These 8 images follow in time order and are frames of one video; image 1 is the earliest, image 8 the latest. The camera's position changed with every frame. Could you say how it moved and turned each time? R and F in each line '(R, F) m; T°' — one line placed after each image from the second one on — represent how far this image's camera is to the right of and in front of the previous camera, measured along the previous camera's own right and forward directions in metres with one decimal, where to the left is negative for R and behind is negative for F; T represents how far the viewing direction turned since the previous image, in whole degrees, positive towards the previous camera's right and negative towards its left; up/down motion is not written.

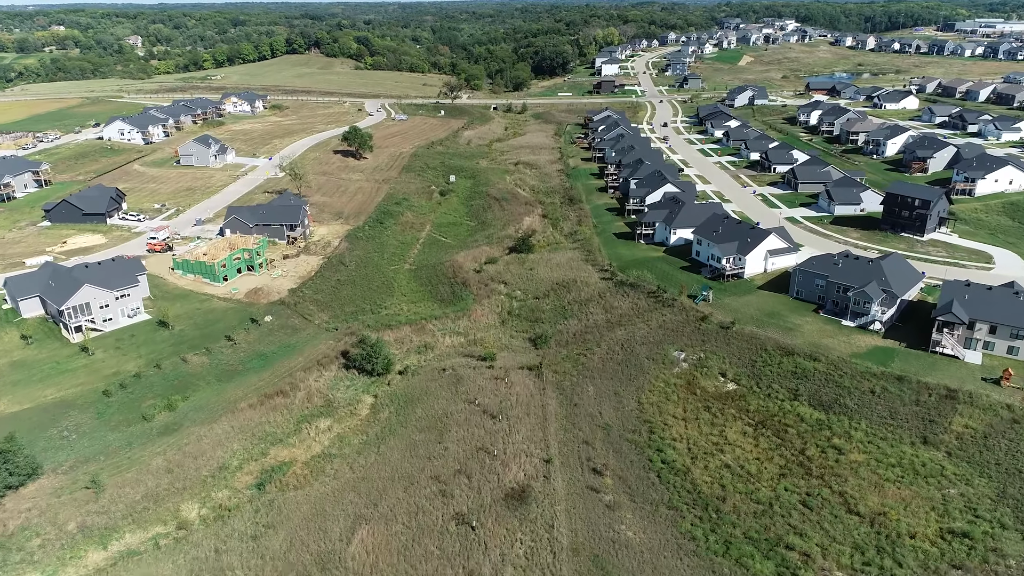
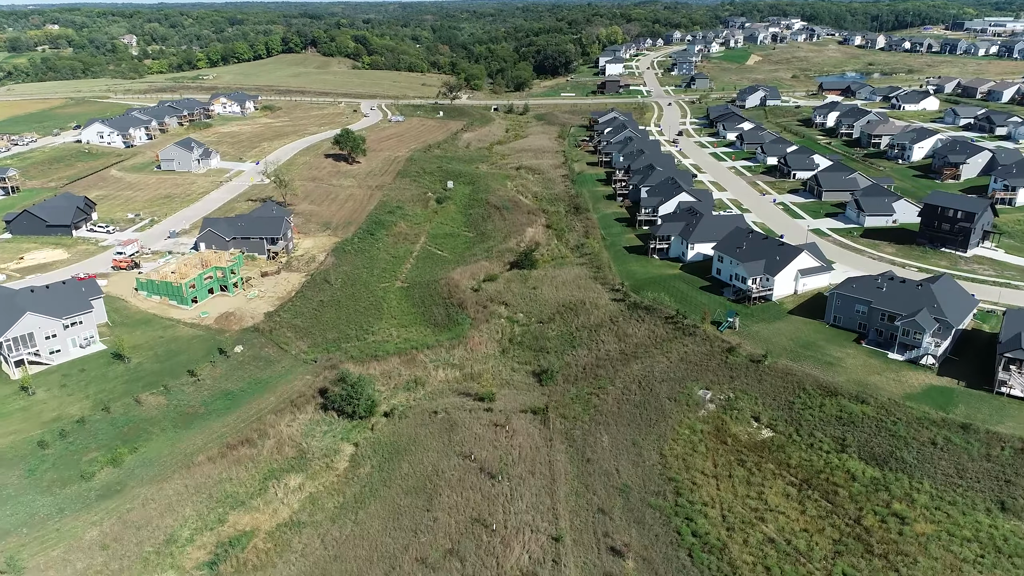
(0.0, +4.4) m; 0°
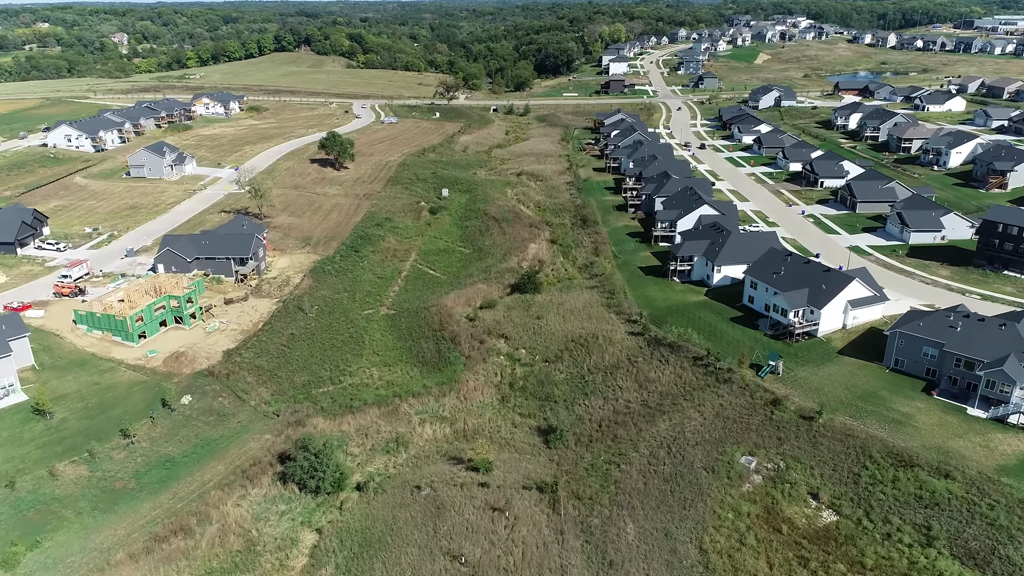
(-0.1, +5.6) m; 0°
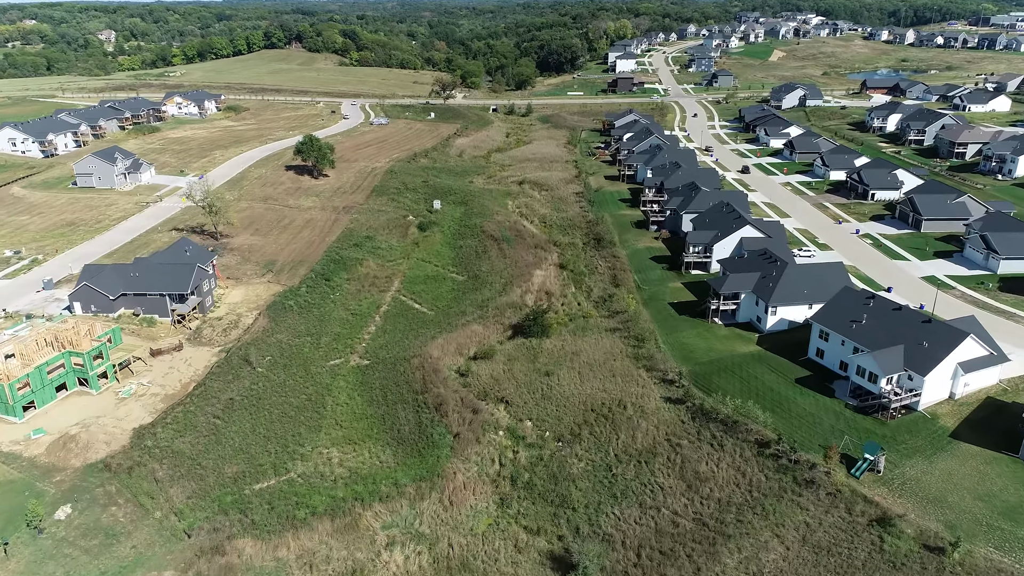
(-0.1, +8.0) m; 0°
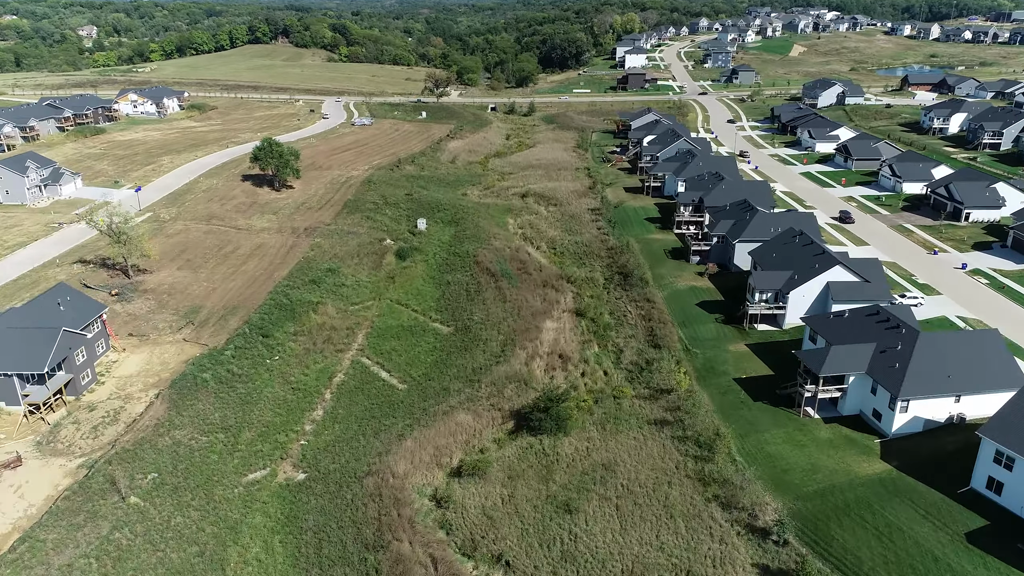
(-0.1, +10.3) m; 0°
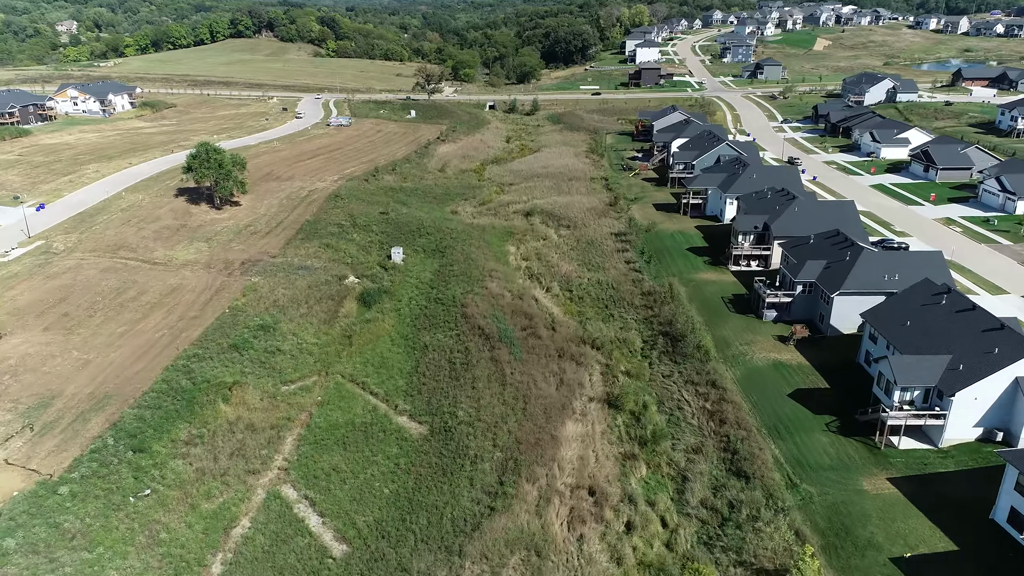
(-0.1, +10.4) m; 0°
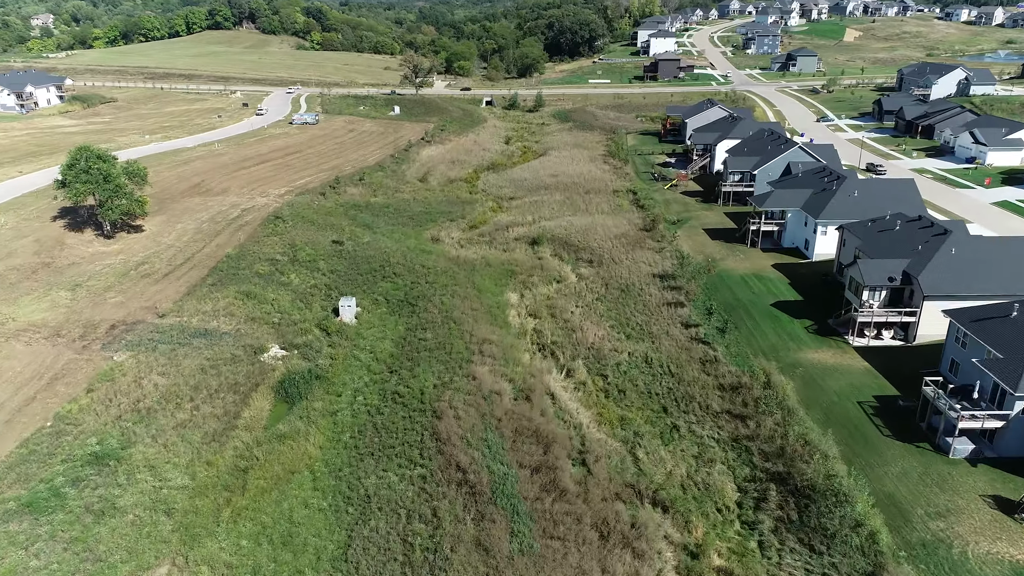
(-0.1, +11.0) m; 0°
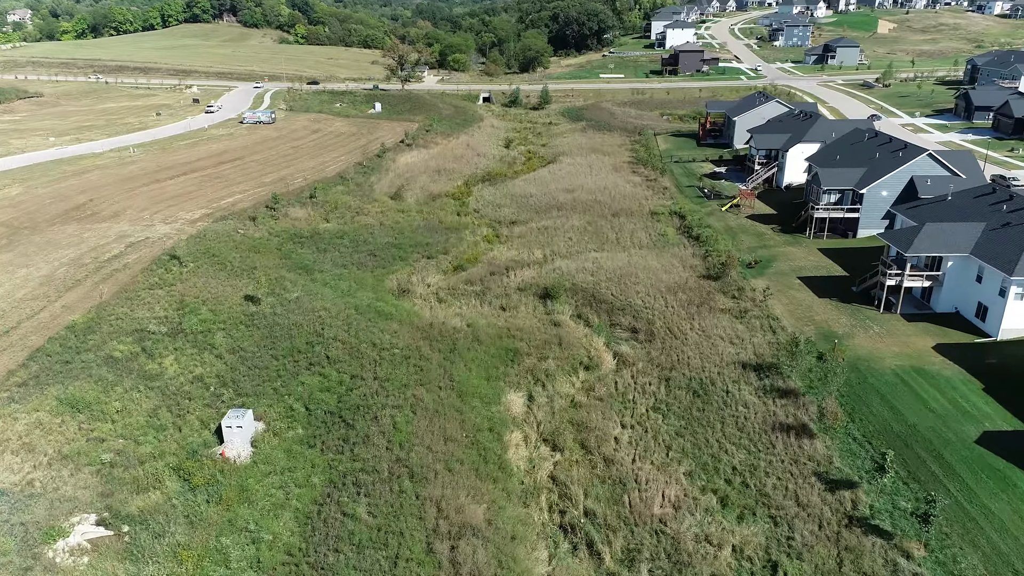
(0.0, +10.1) m; 0°
